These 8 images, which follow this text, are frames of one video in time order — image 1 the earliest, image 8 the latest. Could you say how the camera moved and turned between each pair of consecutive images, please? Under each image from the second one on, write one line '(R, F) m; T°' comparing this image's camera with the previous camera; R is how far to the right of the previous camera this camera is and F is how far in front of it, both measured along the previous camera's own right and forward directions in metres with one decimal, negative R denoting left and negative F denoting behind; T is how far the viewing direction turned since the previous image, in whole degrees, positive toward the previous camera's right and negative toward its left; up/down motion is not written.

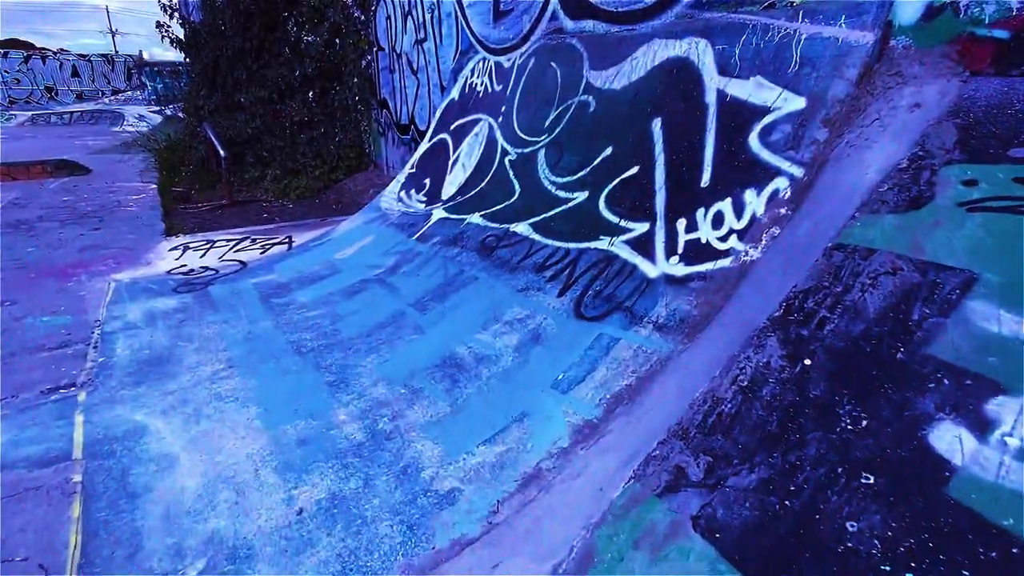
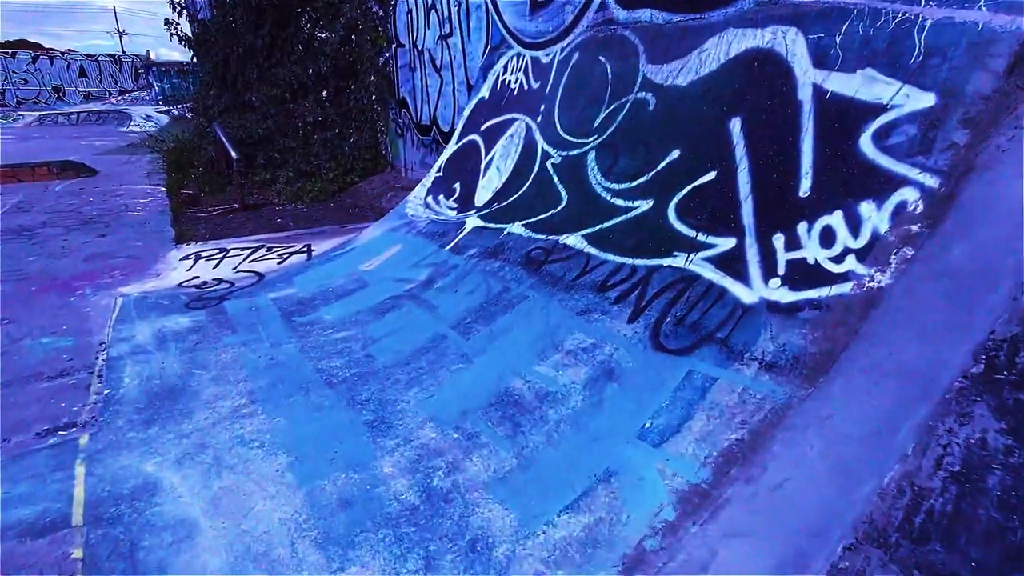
(-0.3, +0.3) m; 0°
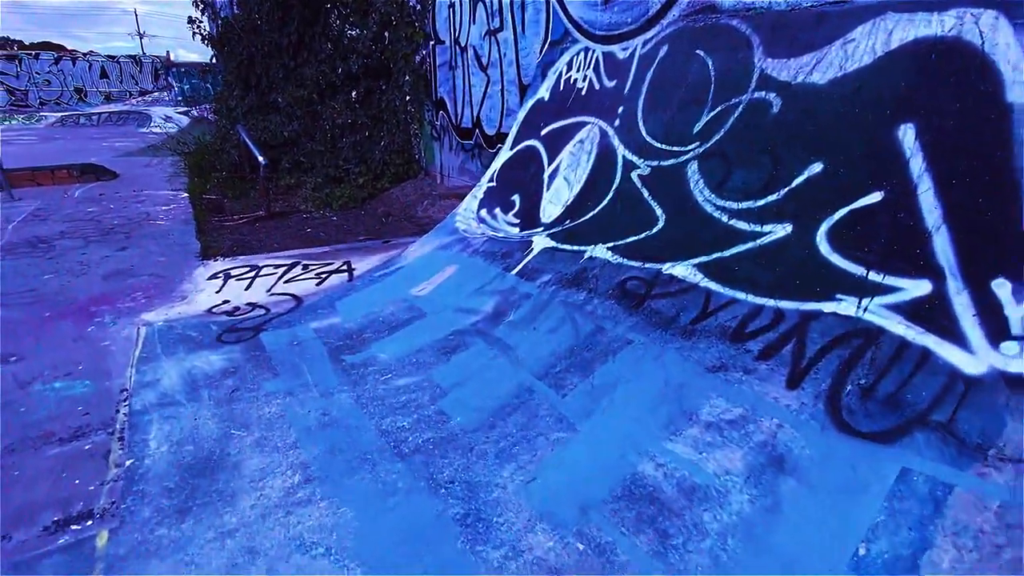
(-0.4, +0.5) m; -1°
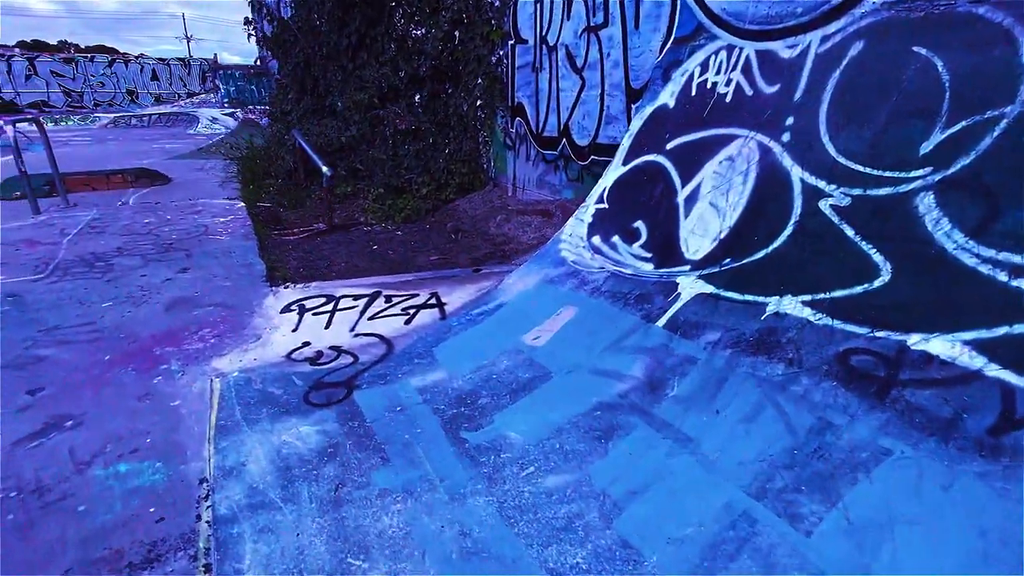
(-0.6, +0.6) m; -3°
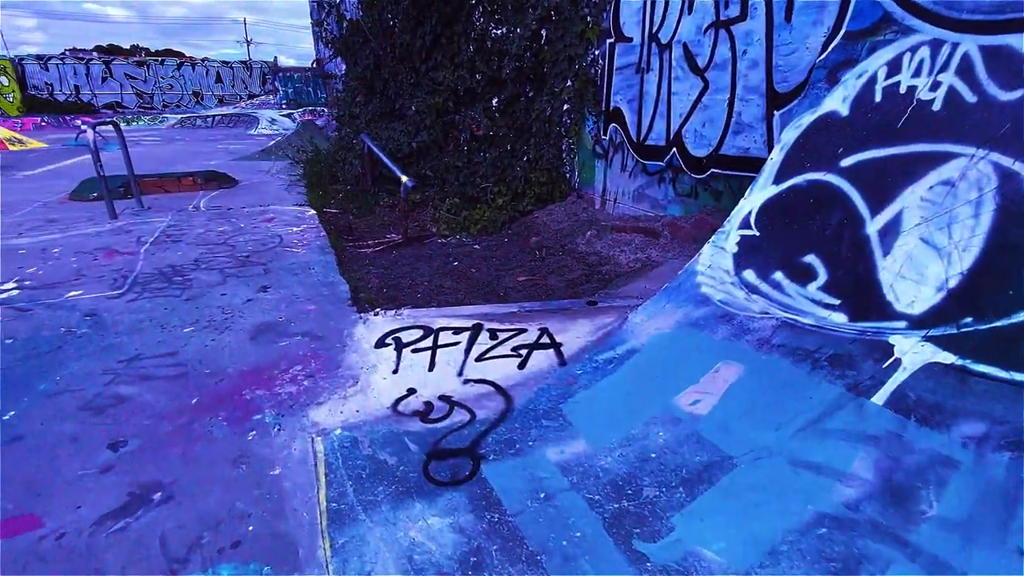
(-0.5, +0.5) m; -4°
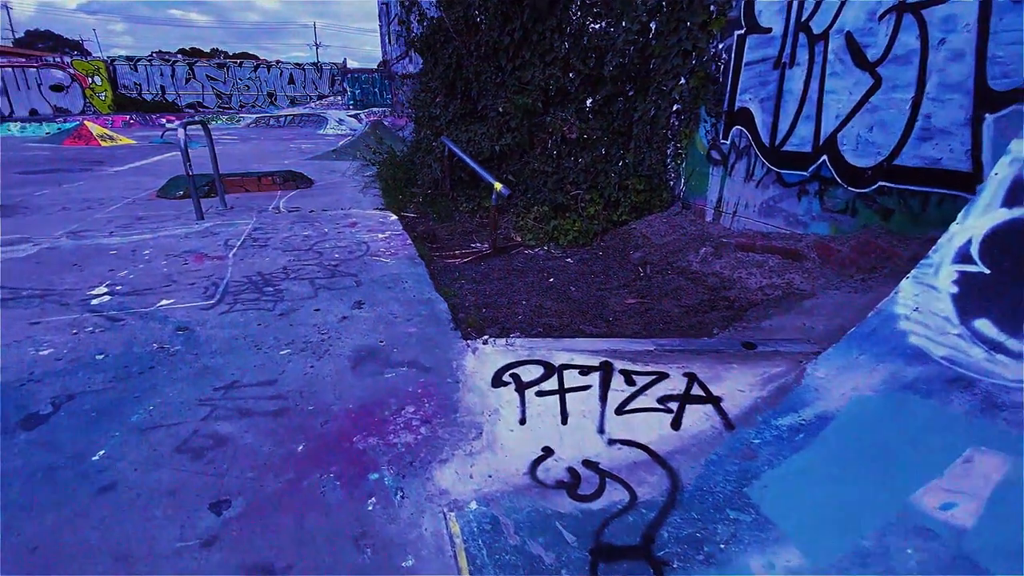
(-0.5, +0.4) m; -6°
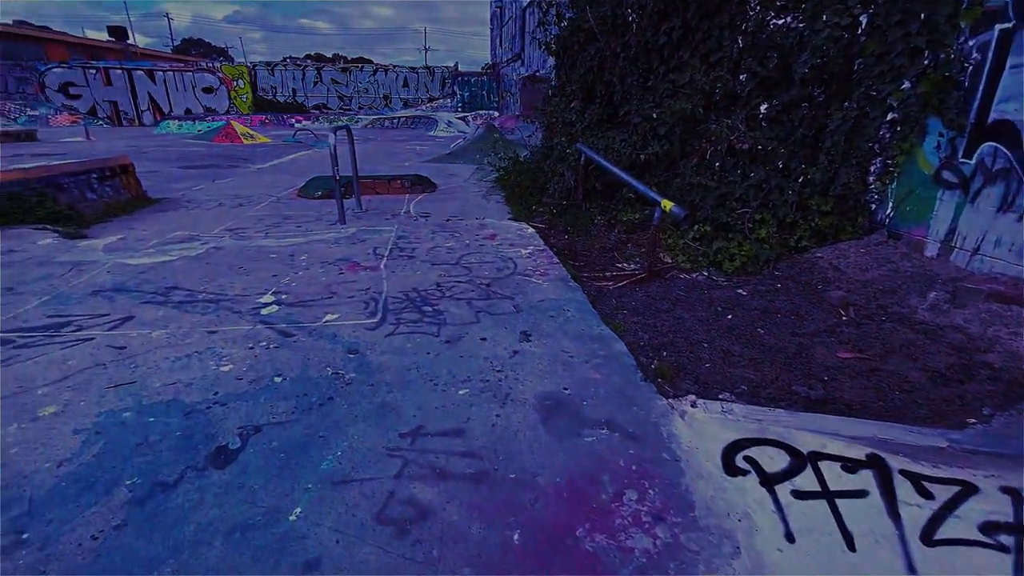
(-0.7, +0.4) m; -10°
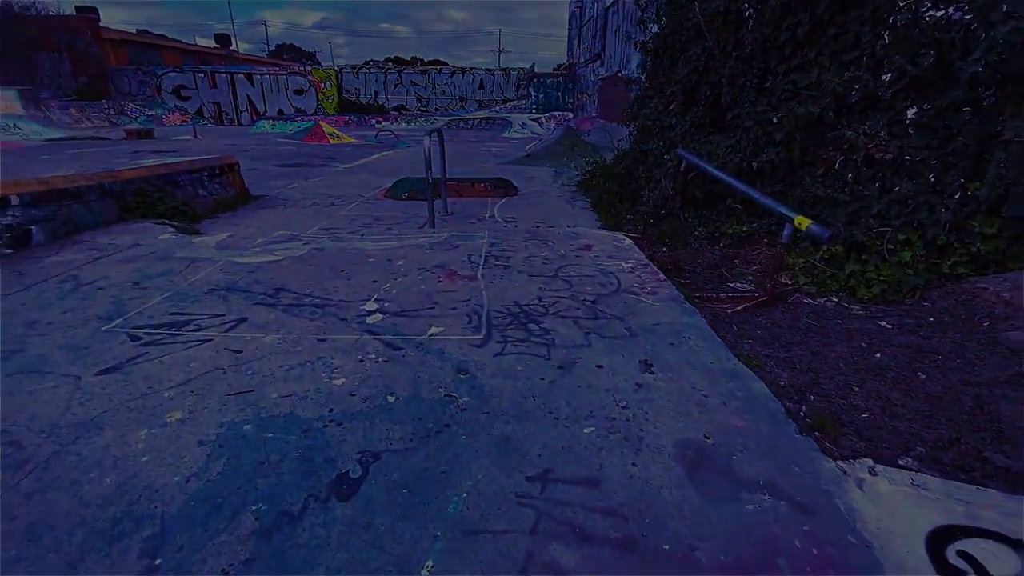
(-0.4, +0.2) m; -7°
